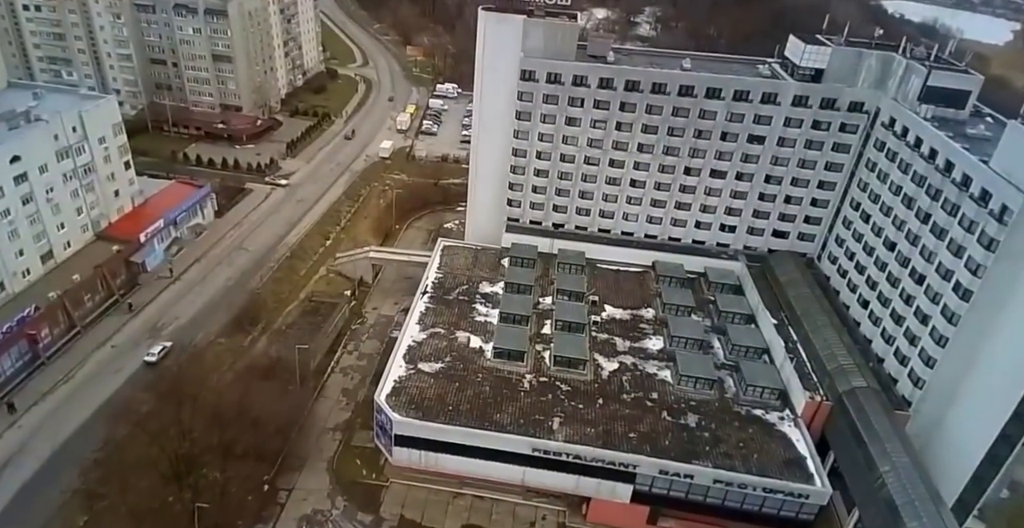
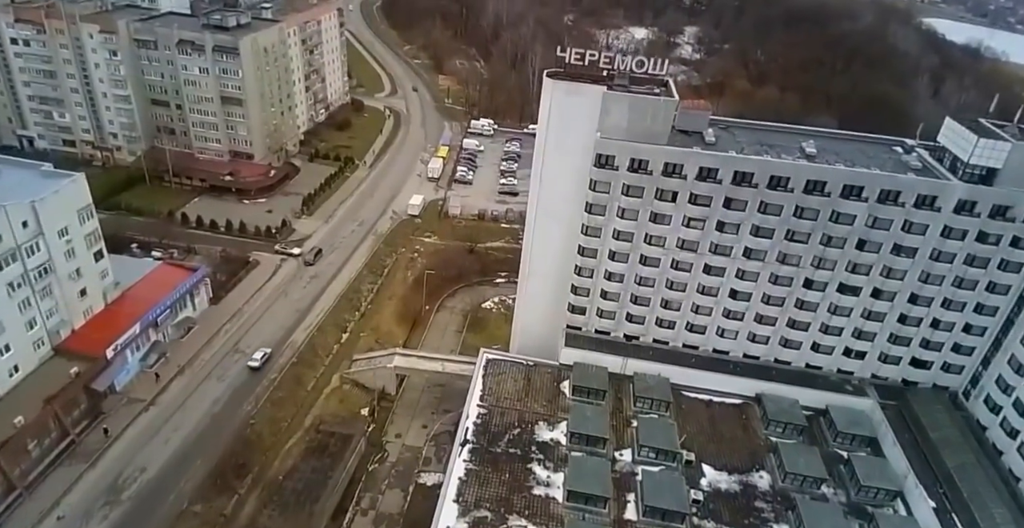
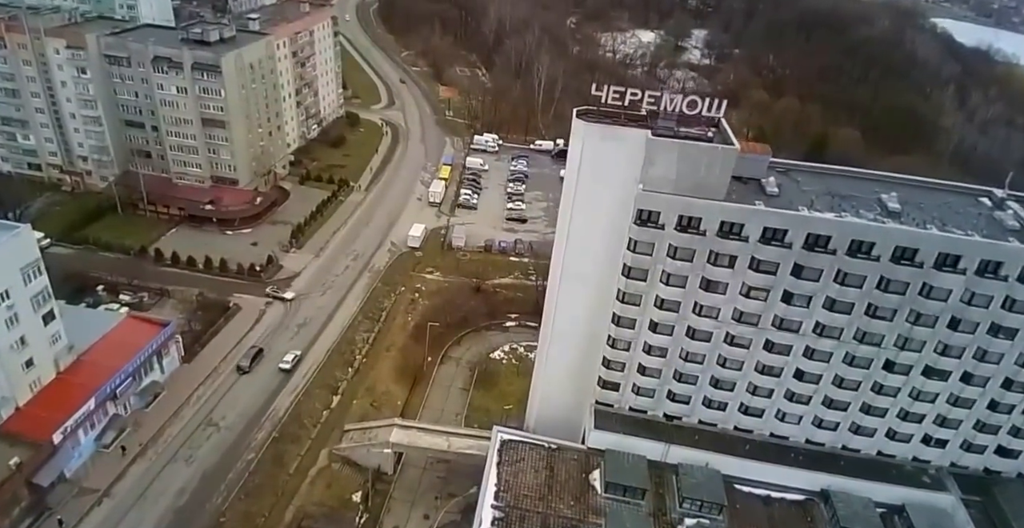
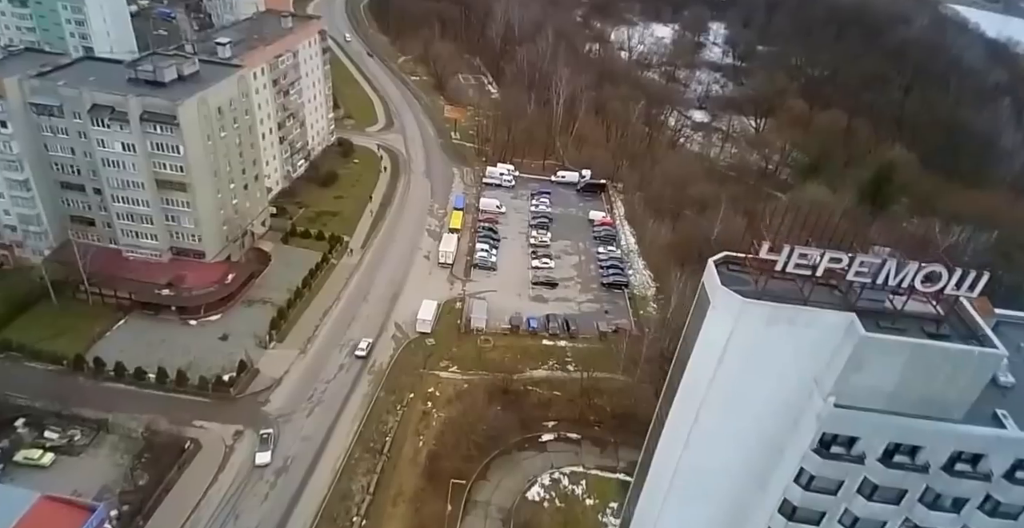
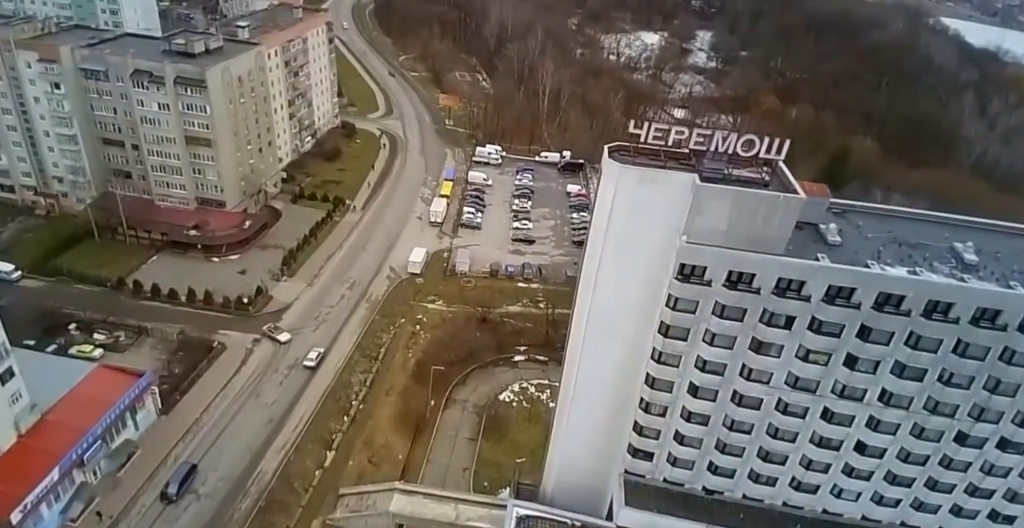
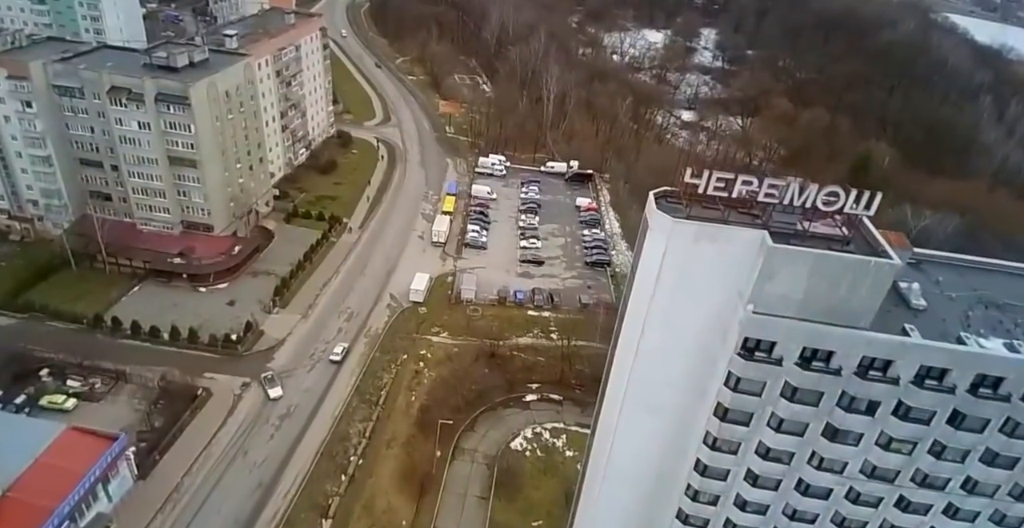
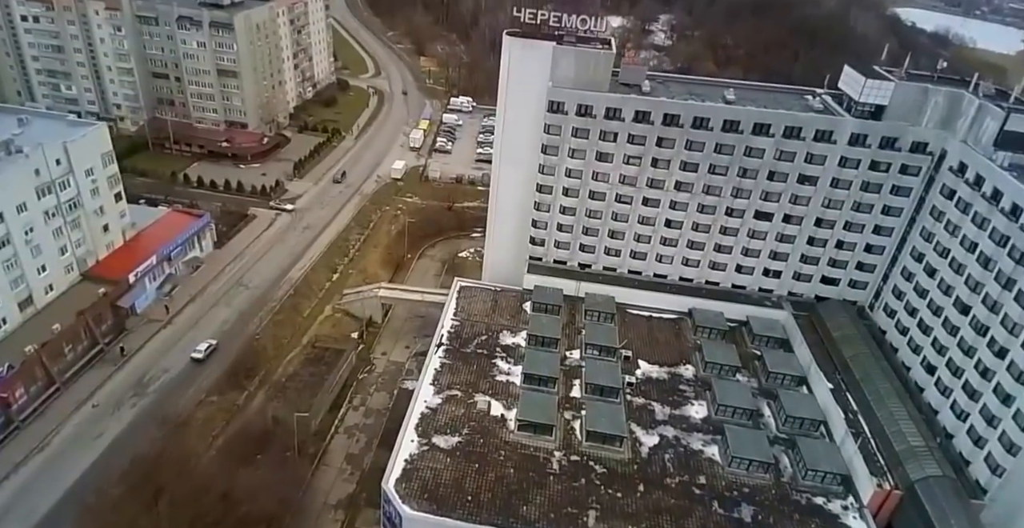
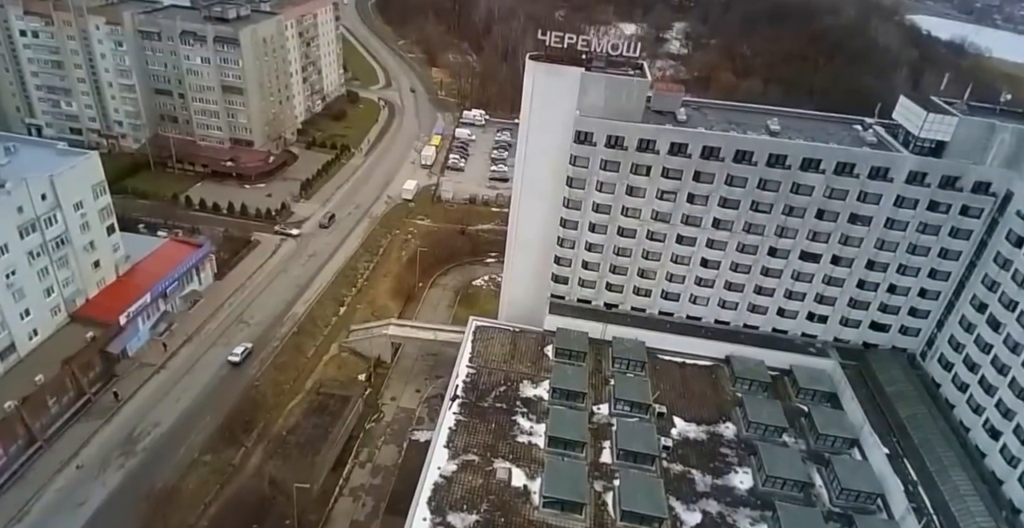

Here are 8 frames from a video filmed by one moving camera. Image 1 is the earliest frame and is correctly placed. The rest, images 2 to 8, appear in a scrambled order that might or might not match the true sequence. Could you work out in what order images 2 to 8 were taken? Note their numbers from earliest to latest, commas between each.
7, 8, 2, 3, 5, 6, 4
